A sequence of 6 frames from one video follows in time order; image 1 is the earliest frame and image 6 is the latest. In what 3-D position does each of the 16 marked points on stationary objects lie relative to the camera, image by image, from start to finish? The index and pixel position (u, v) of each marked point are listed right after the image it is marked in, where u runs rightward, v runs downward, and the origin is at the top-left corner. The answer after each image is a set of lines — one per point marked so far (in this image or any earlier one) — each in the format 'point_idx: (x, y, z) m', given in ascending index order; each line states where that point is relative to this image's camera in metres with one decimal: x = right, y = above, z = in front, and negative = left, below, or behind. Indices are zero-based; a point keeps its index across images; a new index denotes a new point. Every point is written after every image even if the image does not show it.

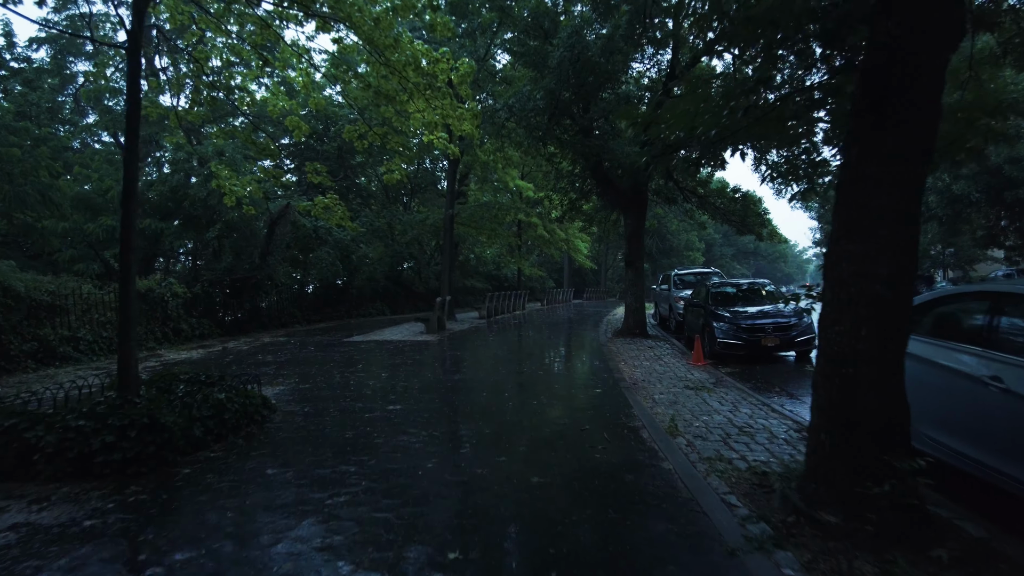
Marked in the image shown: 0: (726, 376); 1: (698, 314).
0: (+3.3, -1.4, +9.4) m
1: (+4.1, -0.6, +13.3) m
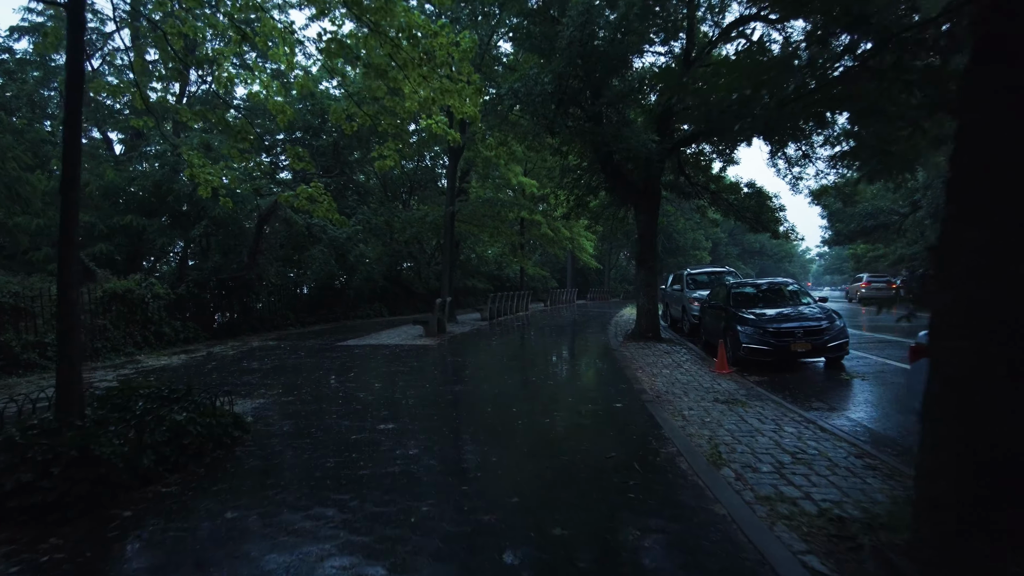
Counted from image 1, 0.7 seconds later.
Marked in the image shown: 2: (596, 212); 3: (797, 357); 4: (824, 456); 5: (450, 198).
0: (+3.4, -1.4, +8.6) m
1: (+4.2, -0.6, +12.4) m
2: (+2.6, +2.4, +19.2) m
3: (+4.6, -1.1, +9.7) m
4: (+2.6, -1.4, +5.0) m
5: (-2.0, +2.9, +19.6) m
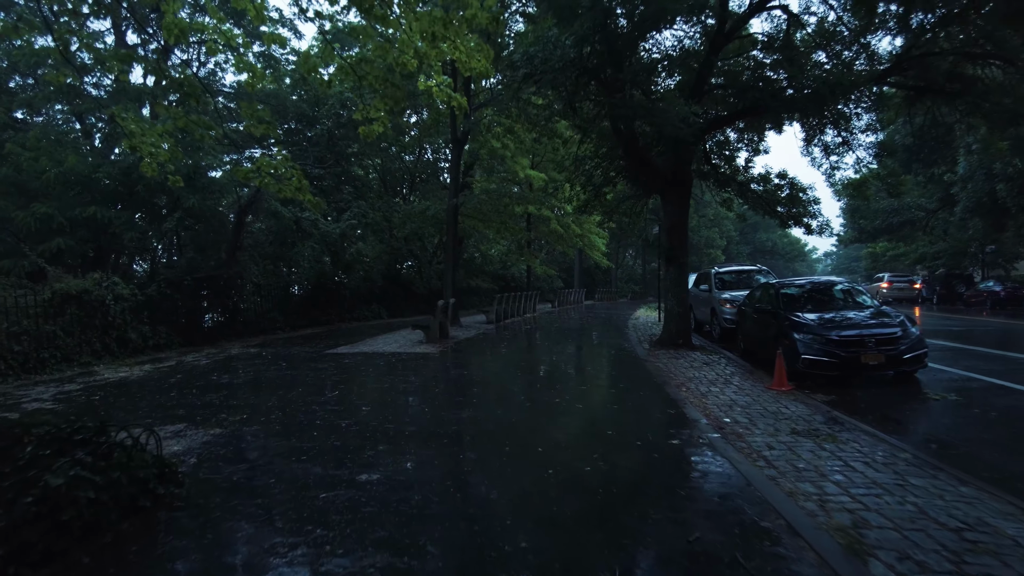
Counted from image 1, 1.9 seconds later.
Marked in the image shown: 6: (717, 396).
0: (+3.6, -1.4, +7.0) m
1: (+4.4, -0.6, +10.9) m
2: (+2.9, +2.4, +17.6) m
3: (+4.8, -1.1, +8.2) m
4: (+2.8, -1.4, +3.4) m
5: (-1.7, +2.9, +18.1) m
6: (+2.5, -1.3, +7.4) m
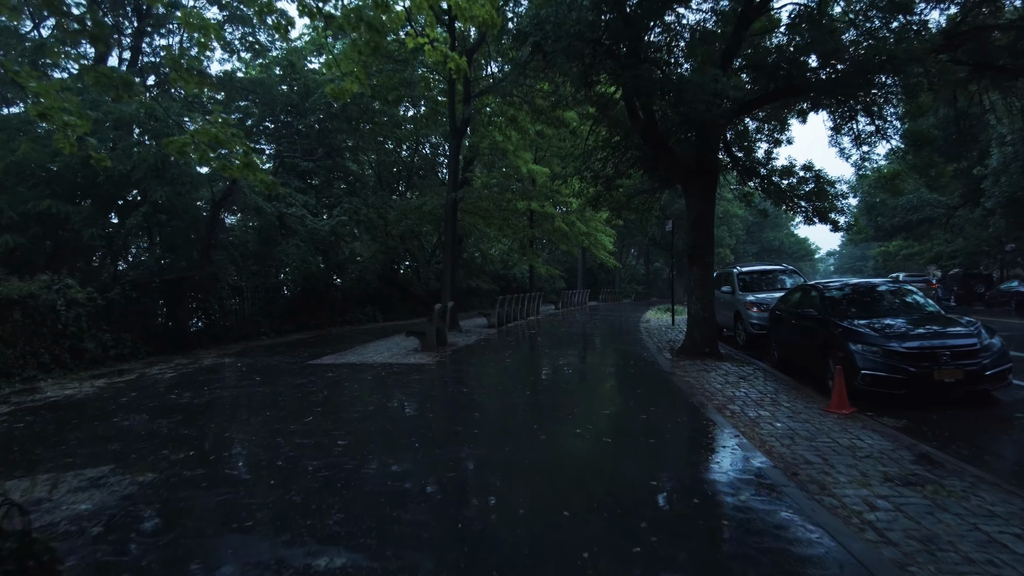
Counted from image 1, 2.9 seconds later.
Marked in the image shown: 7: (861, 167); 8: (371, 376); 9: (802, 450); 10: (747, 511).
0: (+3.7, -1.4, +5.7) m
1: (+4.5, -0.6, +9.6) m
2: (+3.0, +2.4, +16.3) m
3: (+4.9, -1.2, +6.9) m
4: (+2.9, -1.4, +2.1) m
5: (-1.6, +2.9, +16.8) m
6: (+2.6, -1.4, +6.1) m
7: (+8.8, +3.0, +15.2) m
8: (-2.3, -1.4, +9.6) m
9: (+2.5, -1.4, +5.2) m
10: (+1.5, -1.4, +3.9) m
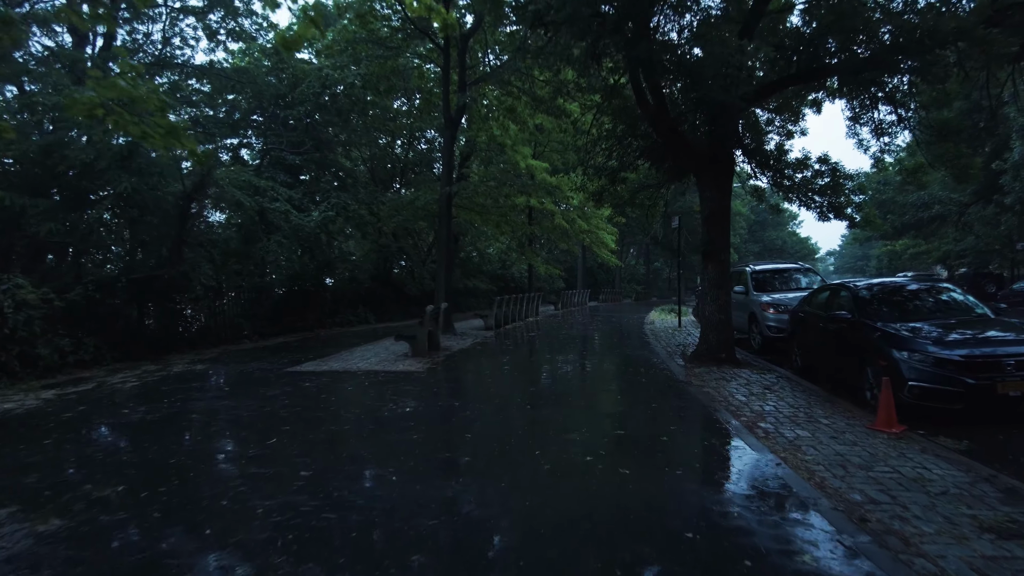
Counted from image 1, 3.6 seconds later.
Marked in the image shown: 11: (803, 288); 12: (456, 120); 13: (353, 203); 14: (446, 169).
0: (+3.7, -1.4, +4.8) m
1: (+4.5, -0.6, +8.7) m
2: (+2.9, +2.4, +15.4) m
3: (+4.9, -1.1, +6.0) m
4: (+2.8, -1.4, +1.2) m
5: (-1.7, +2.9, +15.9) m
6: (+2.6, -1.4, +5.2) m
7: (+8.7, +3.1, +14.3) m
8: (-2.3, -1.4, +8.7) m
9: (+2.5, -1.4, +4.3) m
10: (+1.5, -1.4, +3.0) m
11: (+6.3, 0.0, +13.1) m
12: (-1.5, +4.5, +16.2) m
13: (-4.4, +2.4, +16.9) m
14: (-1.7, +3.1, +15.9) m
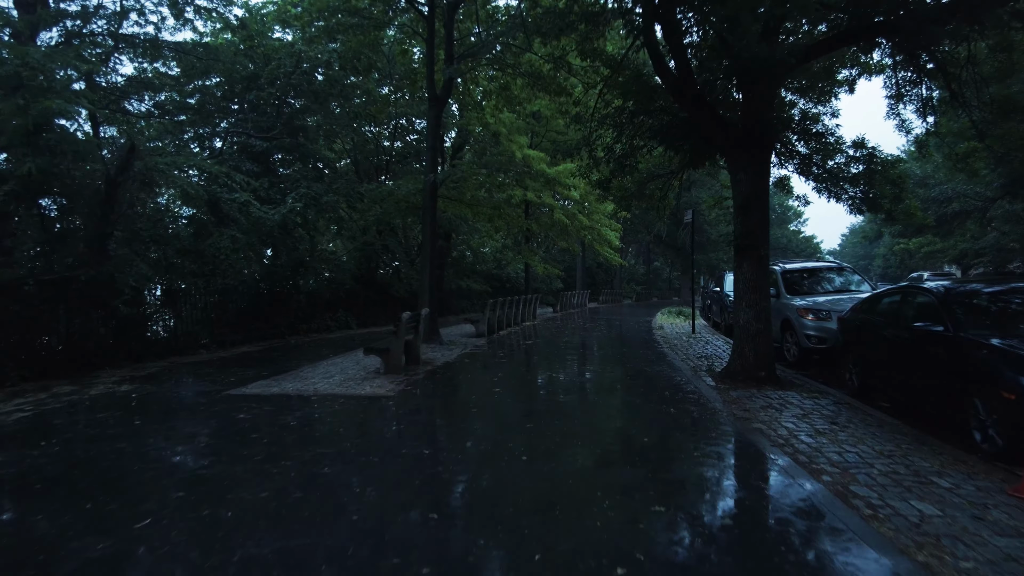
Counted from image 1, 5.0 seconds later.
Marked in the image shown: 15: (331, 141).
0: (+3.6, -1.5, +3.0) m
1: (+4.4, -0.7, +6.9) m
2: (+2.8, +2.3, +13.6) m
3: (+4.8, -1.2, +4.2) m
4: (+2.8, -1.5, -0.6) m
5: (-1.8, +2.8, +14.1) m
6: (+2.5, -1.4, +3.4) m
7: (+8.6, +3.0, +12.5) m
8: (-2.4, -1.5, +6.9) m
9: (+2.4, -1.4, +2.5) m
10: (+1.4, -1.5, +1.2) m
11: (+6.2, 0.0, +11.3) m
12: (-1.6, +4.4, +14.3) m
13: (-4.6, +2.3, +15.1) m
14: (-1.9, +3.1, +14.1) m
15: (-5.7, +4.6, +18.4) m
